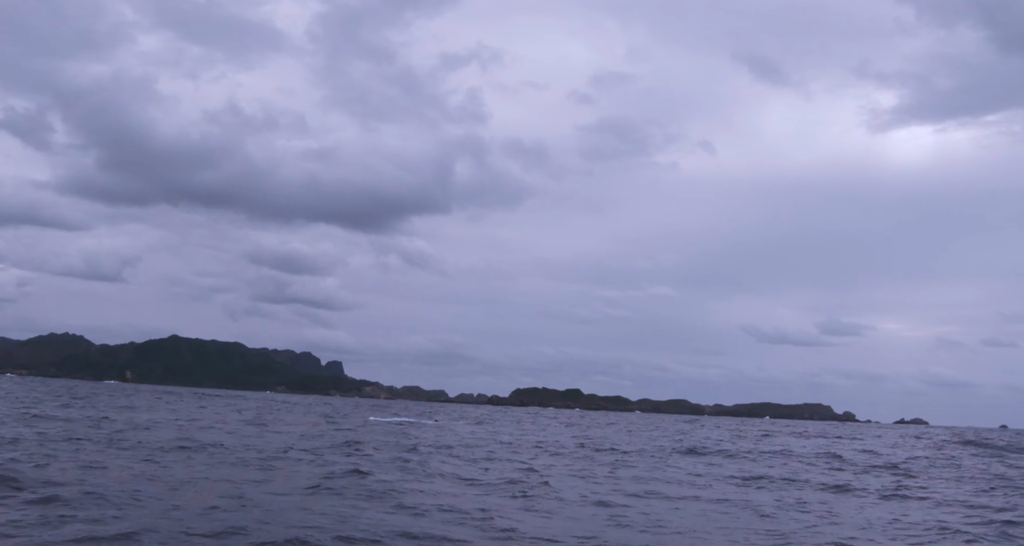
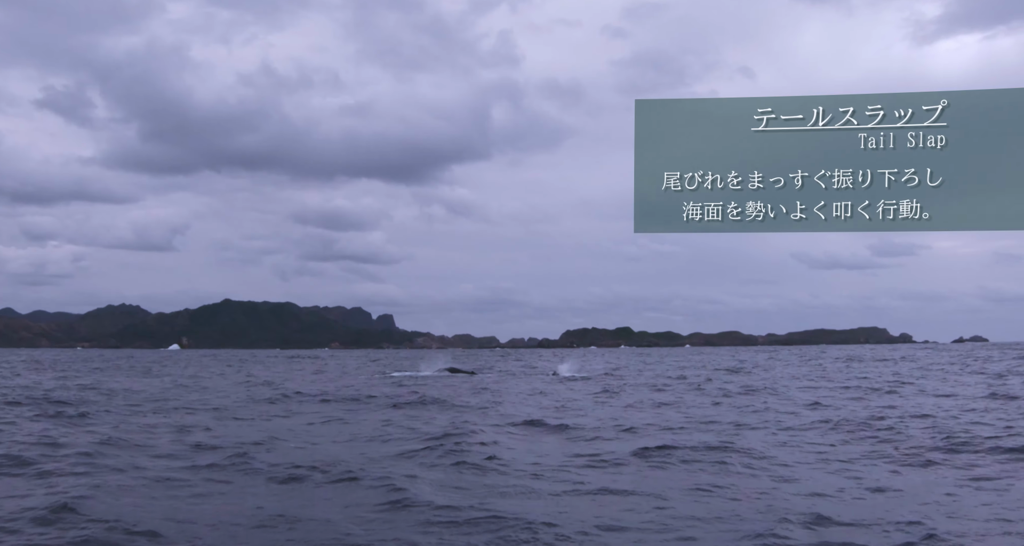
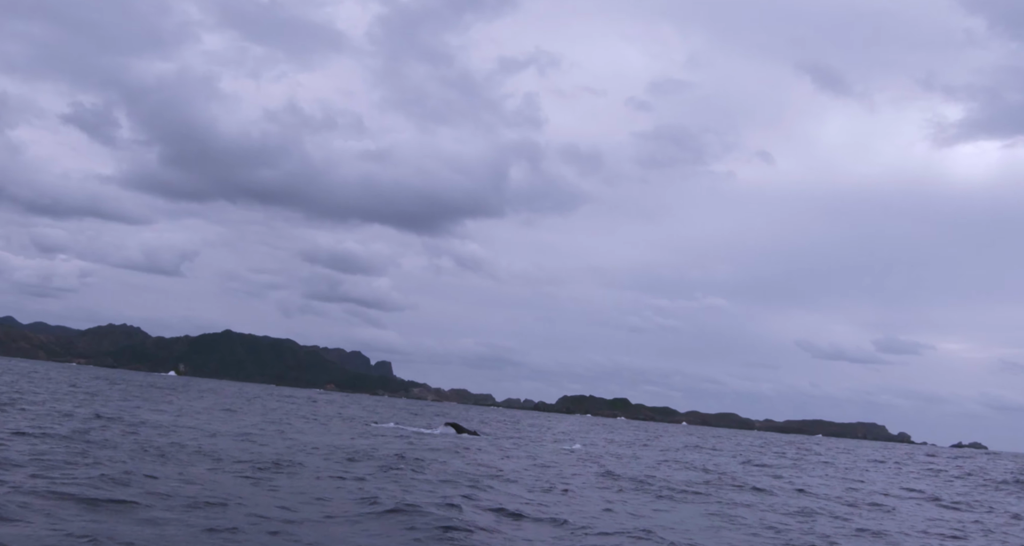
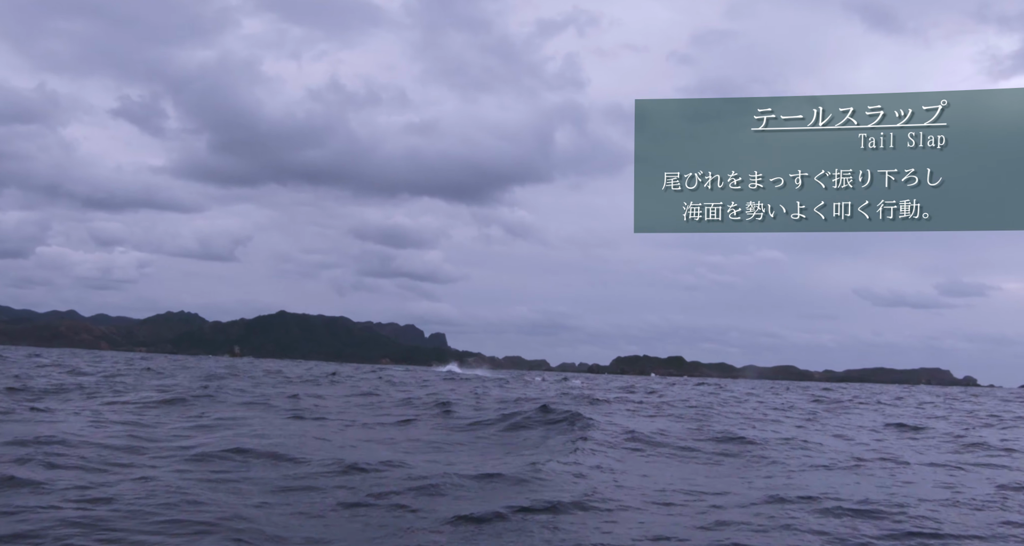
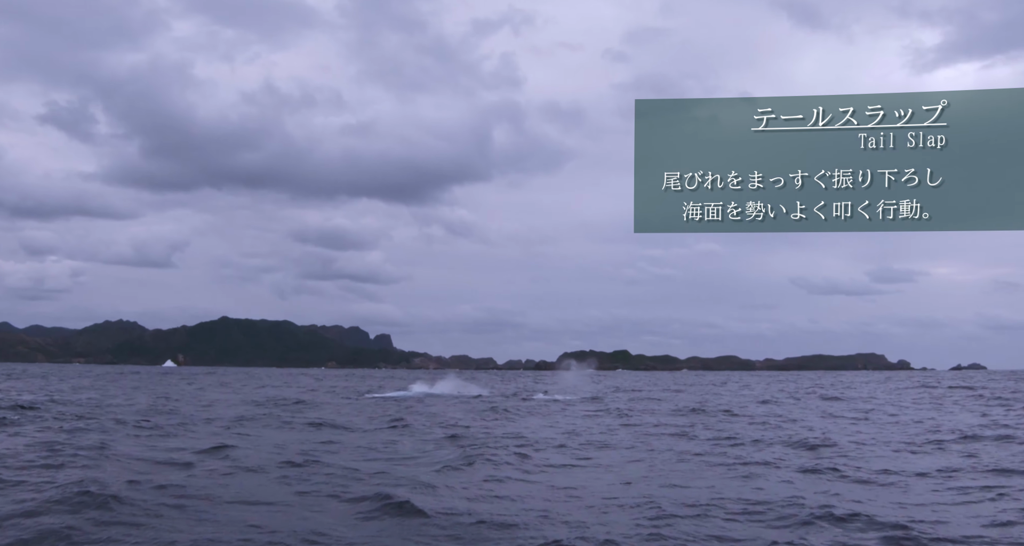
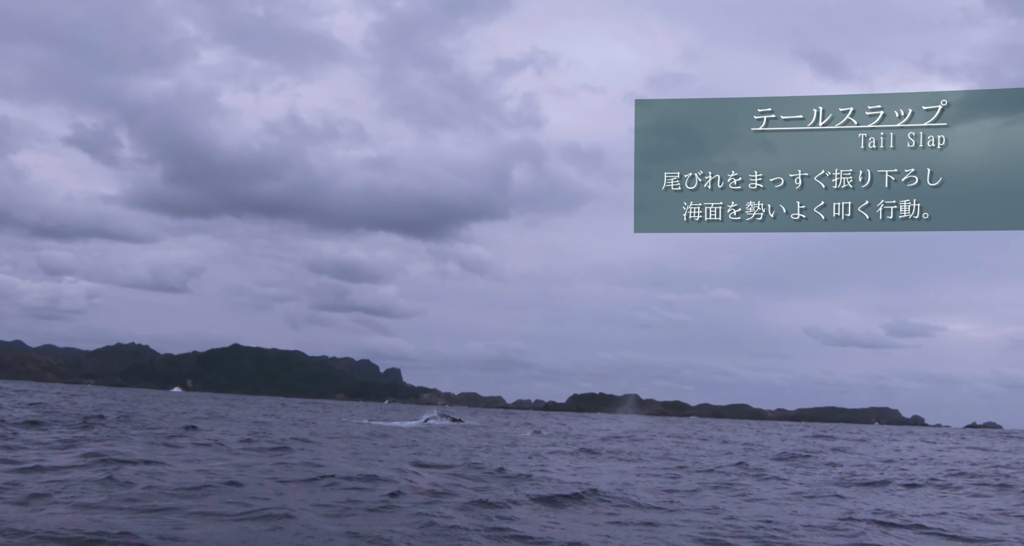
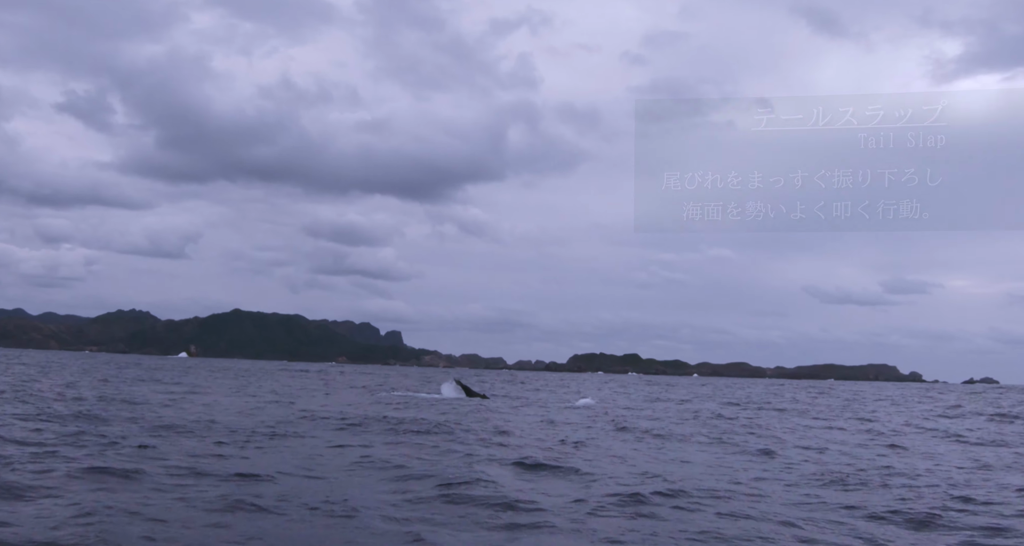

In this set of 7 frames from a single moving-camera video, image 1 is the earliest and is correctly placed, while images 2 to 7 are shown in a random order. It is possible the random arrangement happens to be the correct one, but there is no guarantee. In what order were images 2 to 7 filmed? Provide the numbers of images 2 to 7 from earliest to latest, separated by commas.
3, 7, 2, 5, 6, 4
